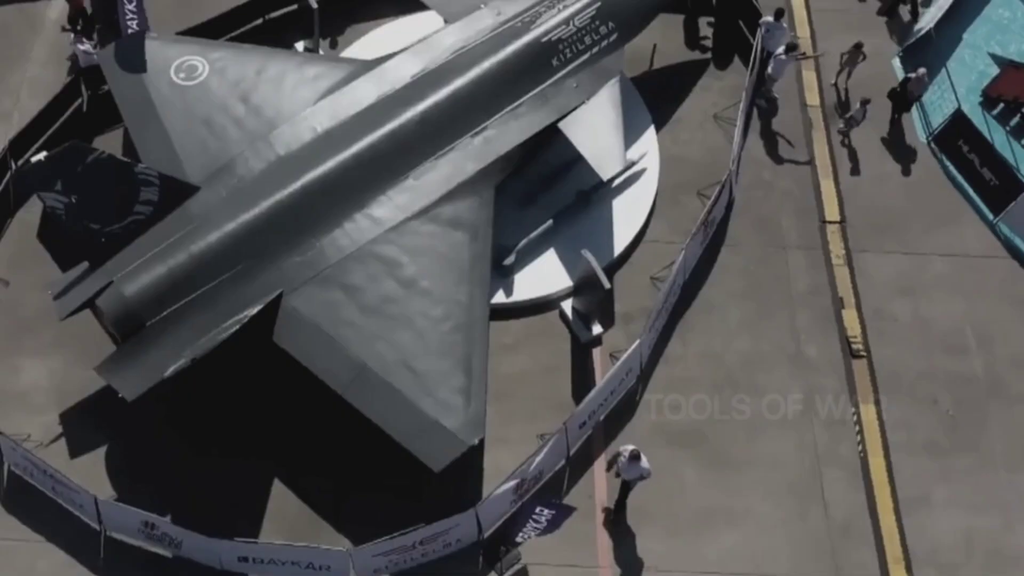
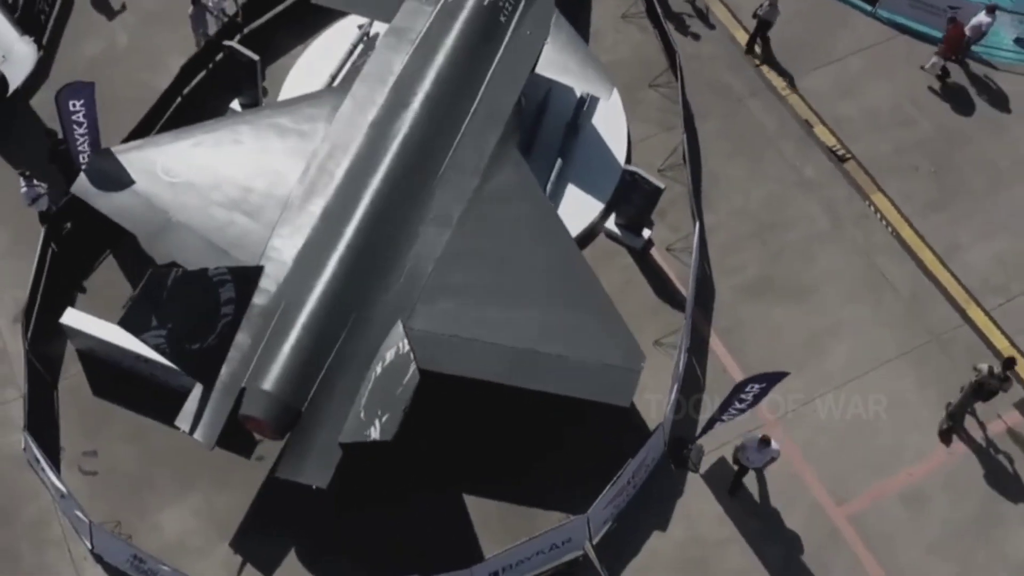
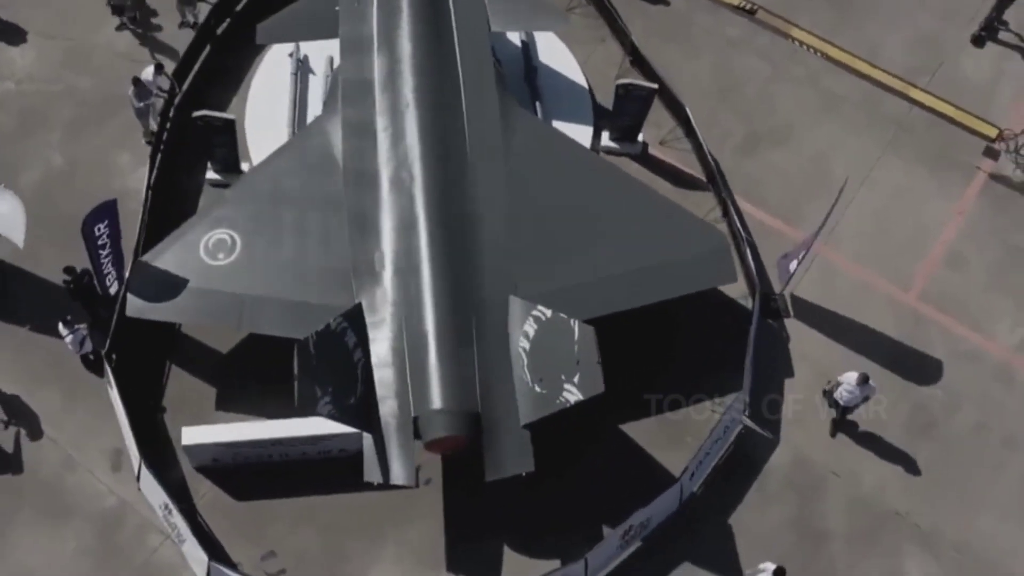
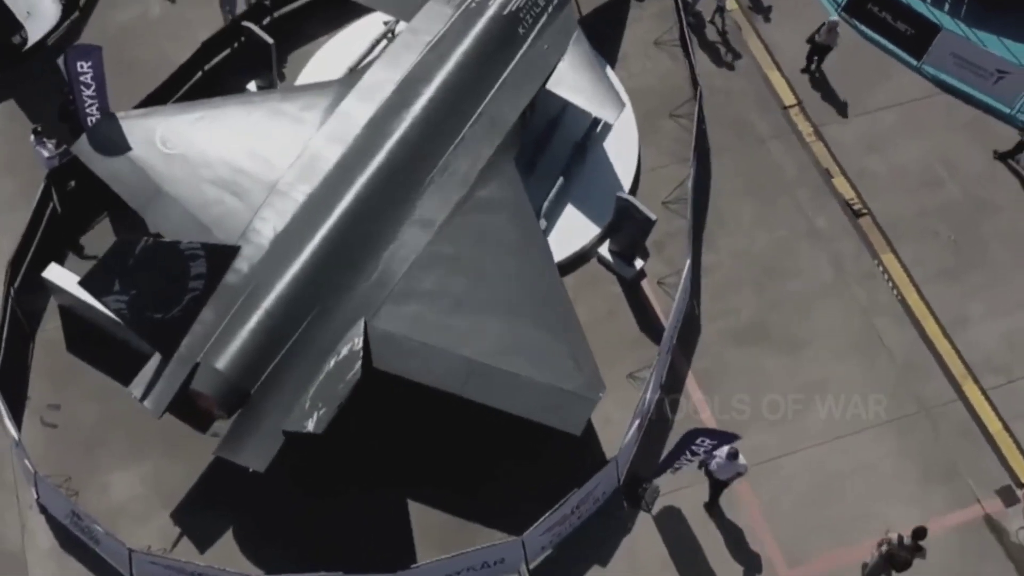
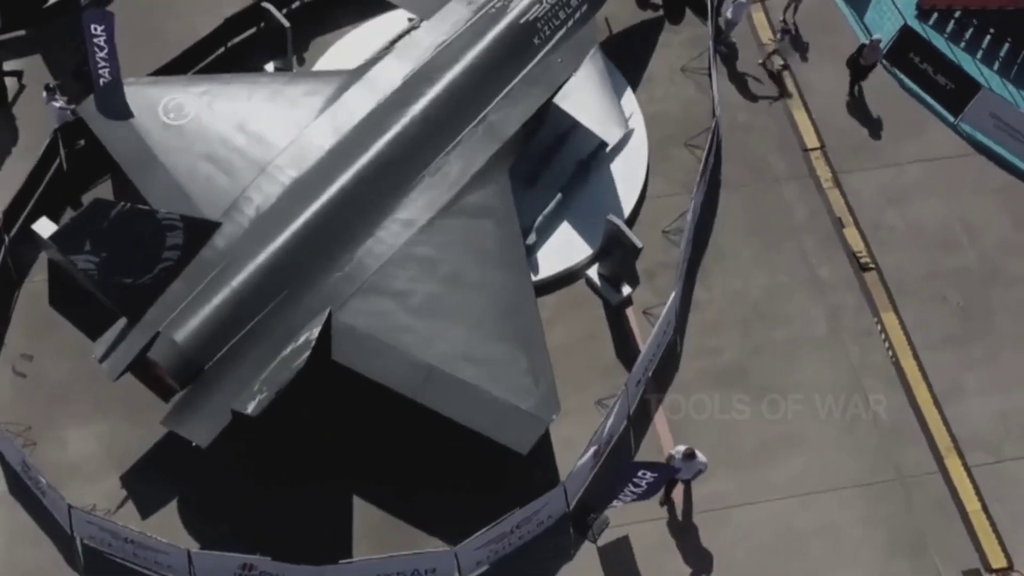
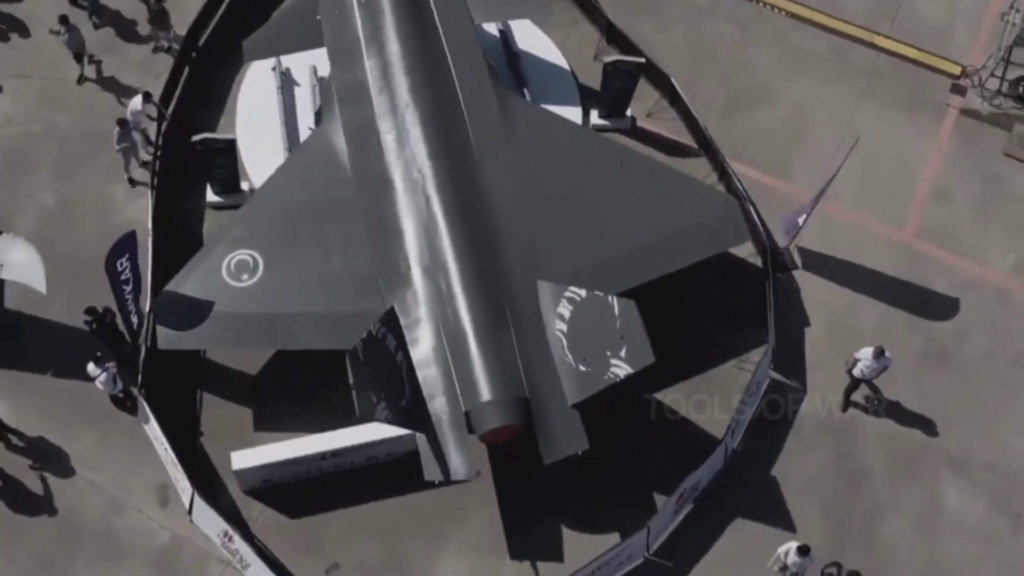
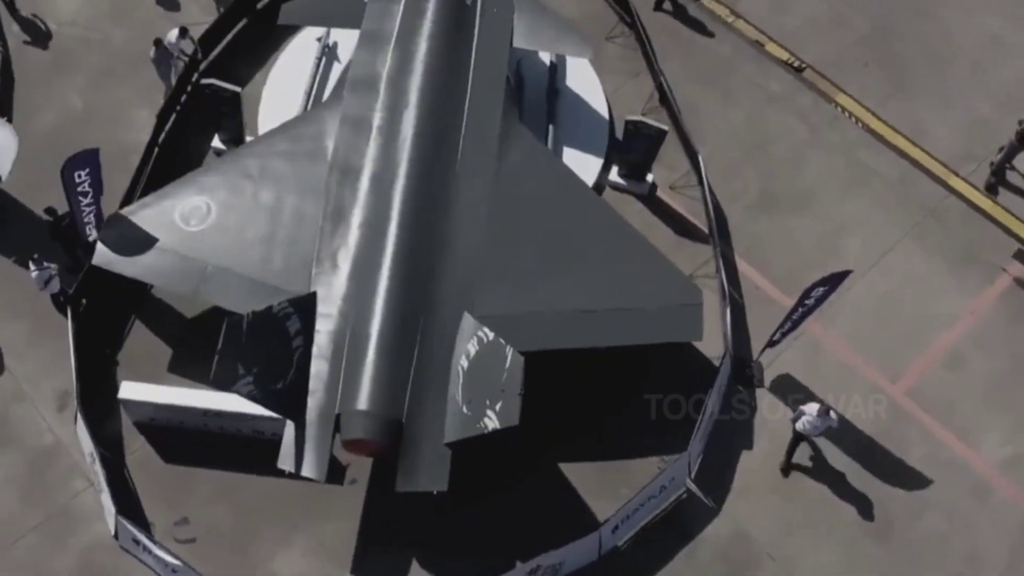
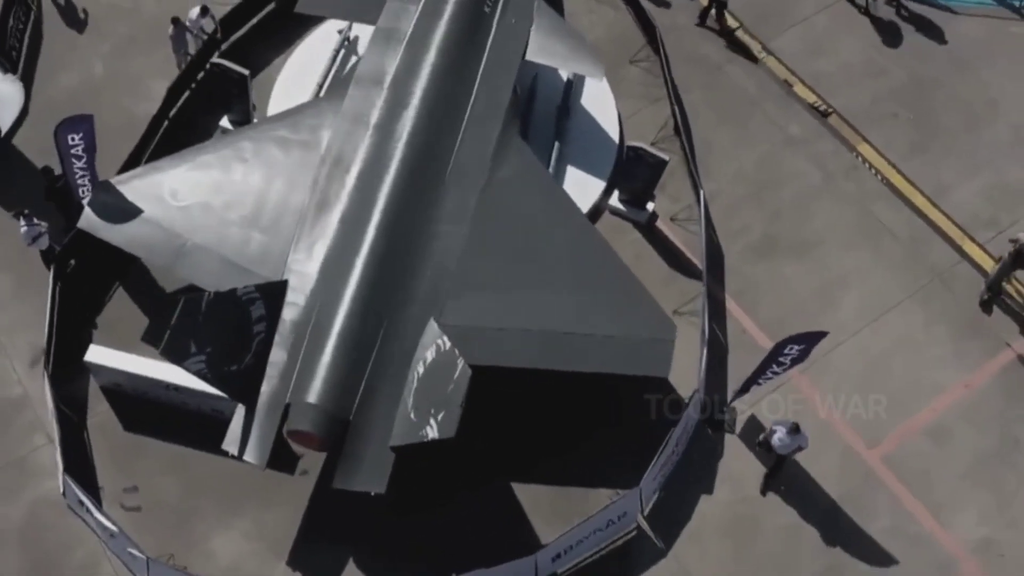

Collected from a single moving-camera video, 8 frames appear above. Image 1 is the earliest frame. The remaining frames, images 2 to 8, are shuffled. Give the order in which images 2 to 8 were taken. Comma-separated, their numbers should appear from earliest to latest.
5, 4, 2, 8, 7, 3, 6
